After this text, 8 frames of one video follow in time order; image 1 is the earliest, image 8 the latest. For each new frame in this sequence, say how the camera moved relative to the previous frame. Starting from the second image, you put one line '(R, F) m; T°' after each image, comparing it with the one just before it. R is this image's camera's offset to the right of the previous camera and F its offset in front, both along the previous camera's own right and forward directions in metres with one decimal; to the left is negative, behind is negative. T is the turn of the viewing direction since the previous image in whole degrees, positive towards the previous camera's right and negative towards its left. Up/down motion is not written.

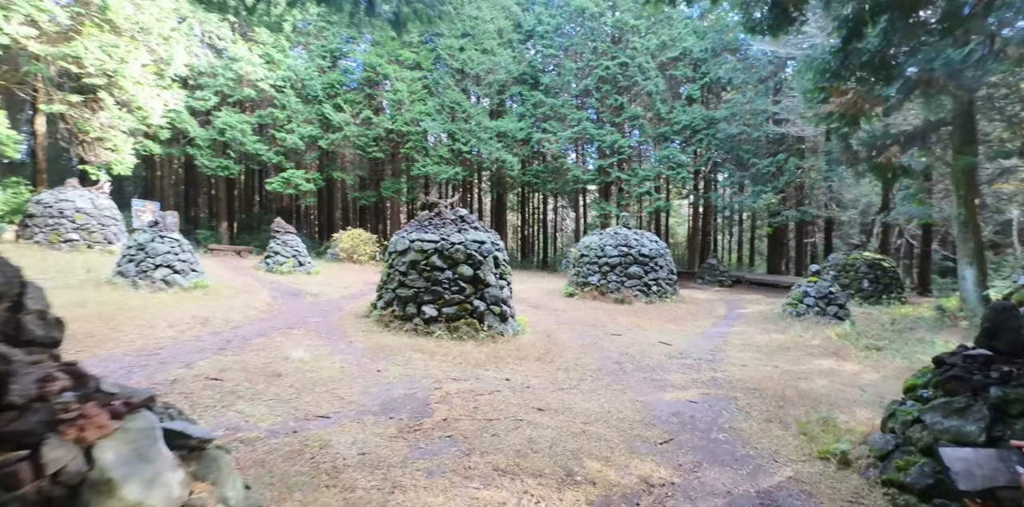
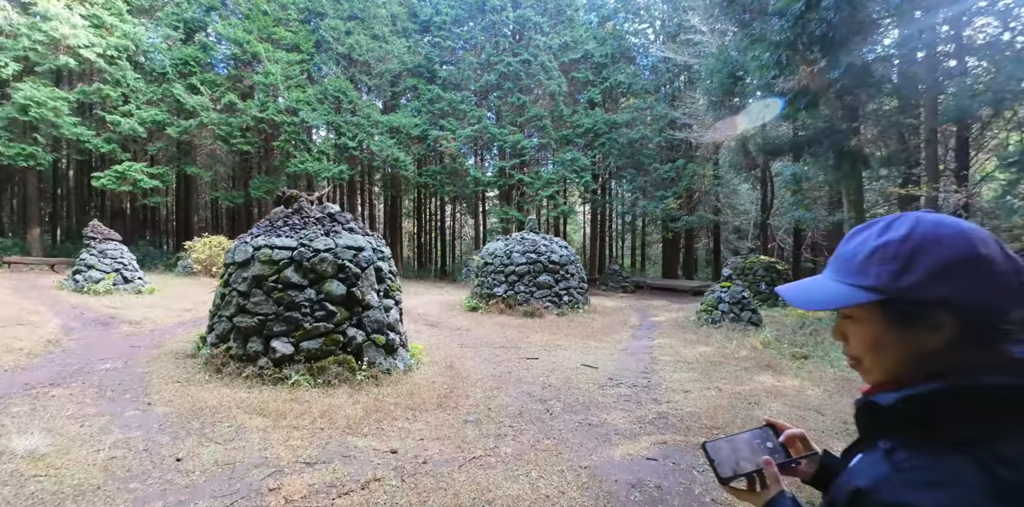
(+0.1, +1.4) m; +12°
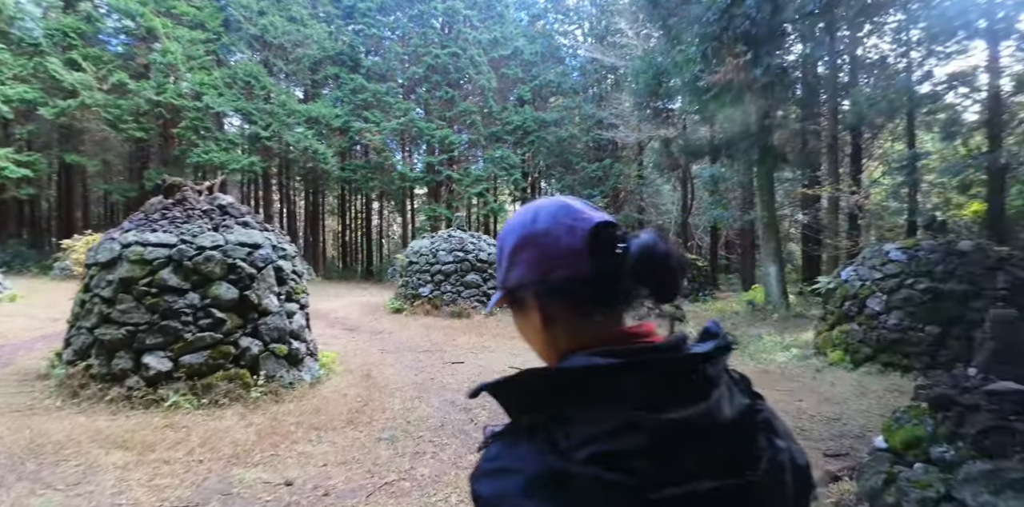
(+0.1, +0.3) m; +8°
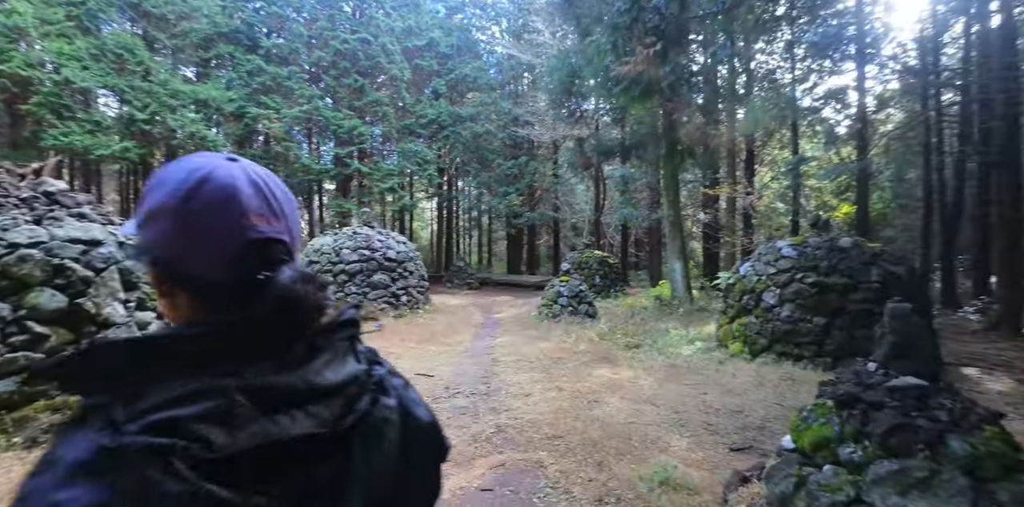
(+0.1, +0.3) m; +9°
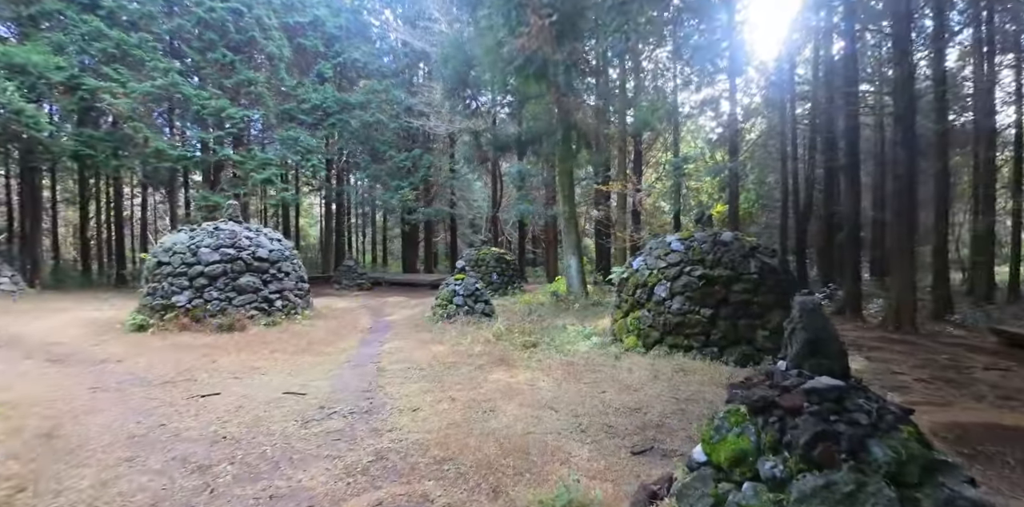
(+0.1, +0.5) m; +12°
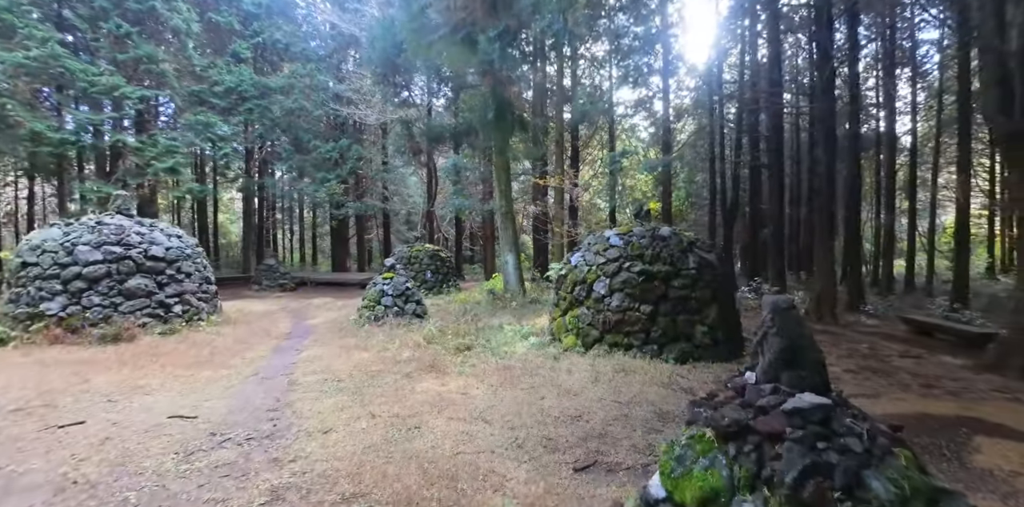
(+0.1, +0.5) m; +7°
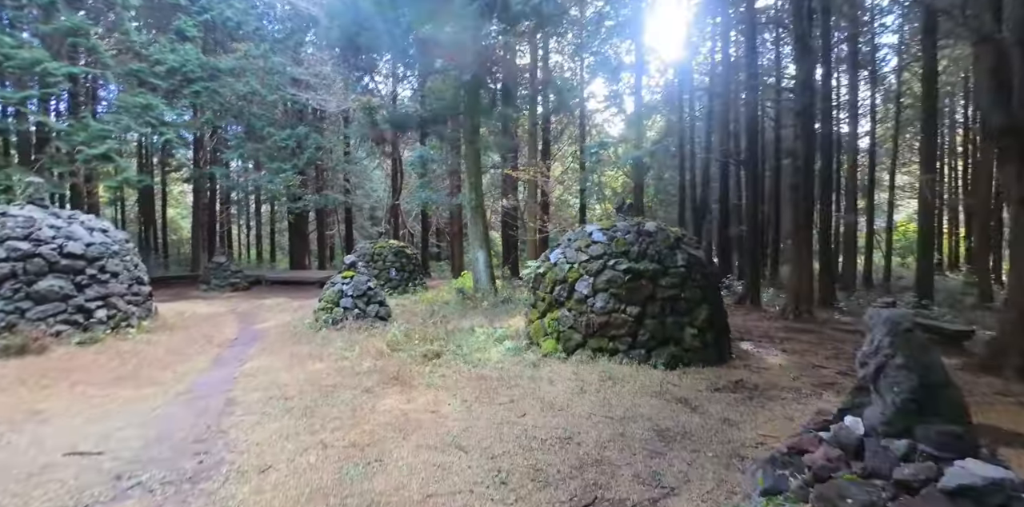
(-0.1, +0.6) m; +4°
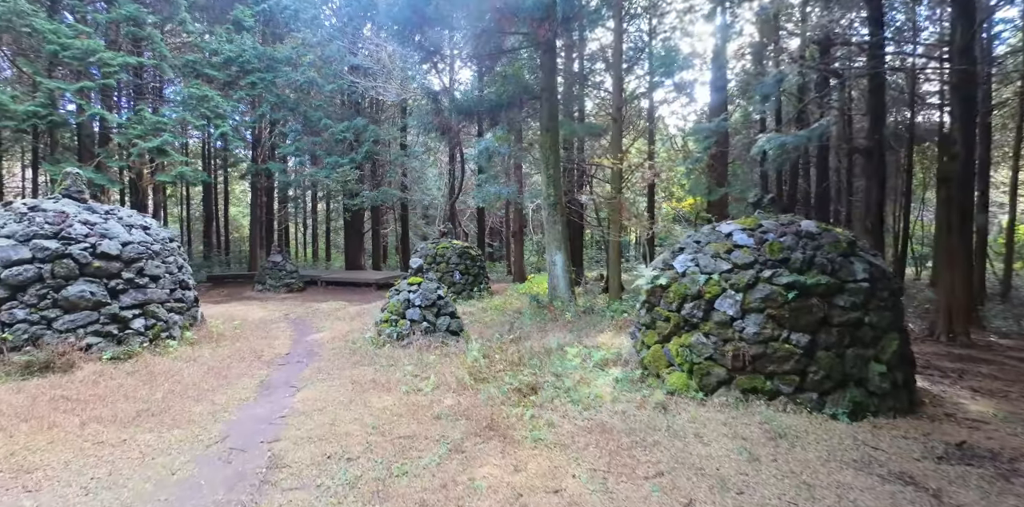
(-0.7, +1.3) m; -5°
